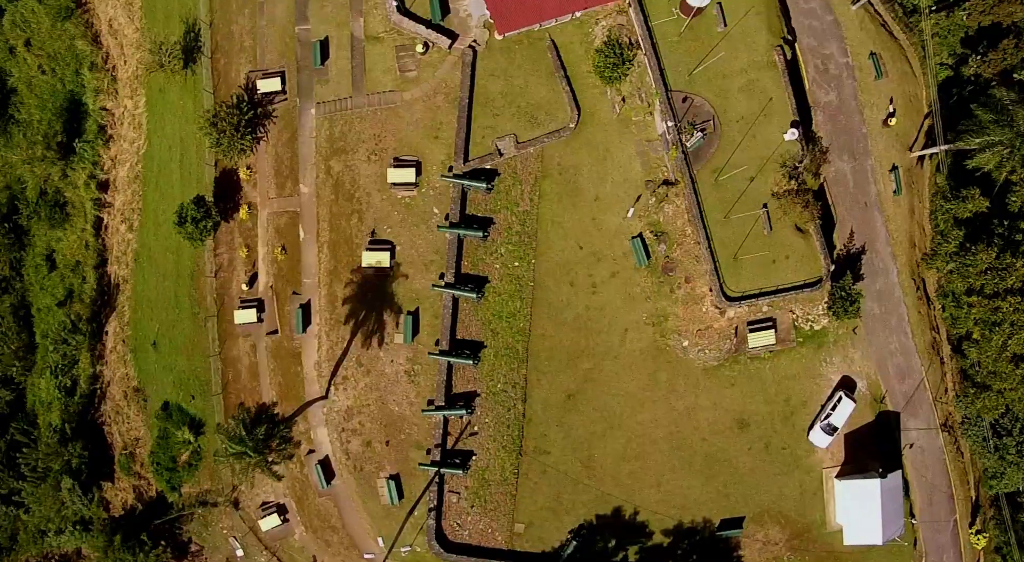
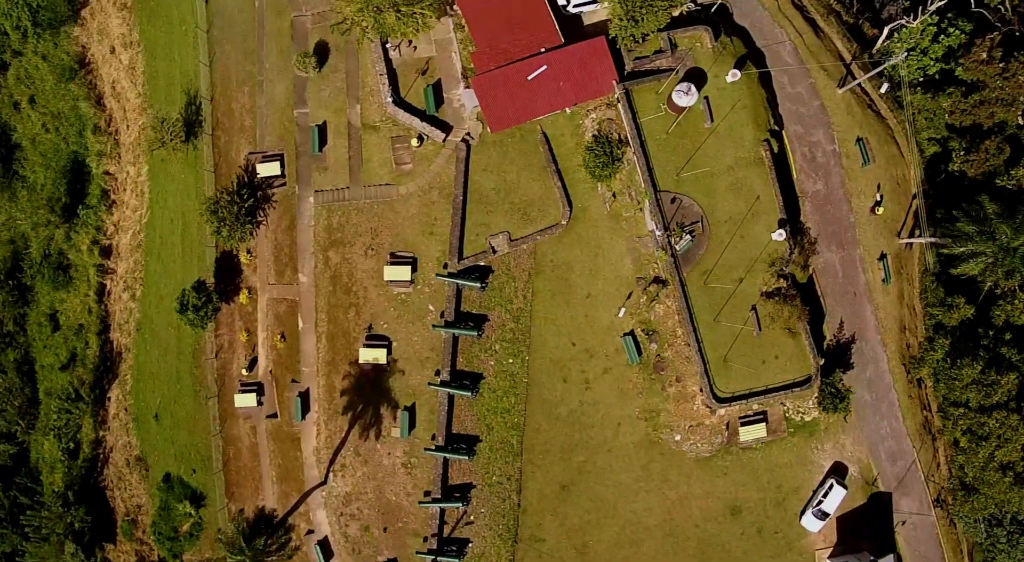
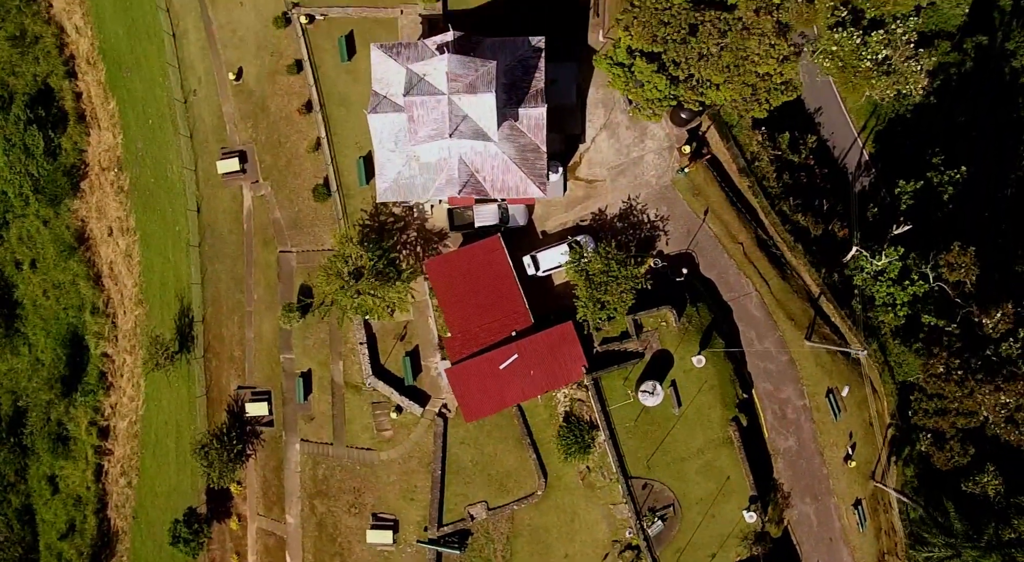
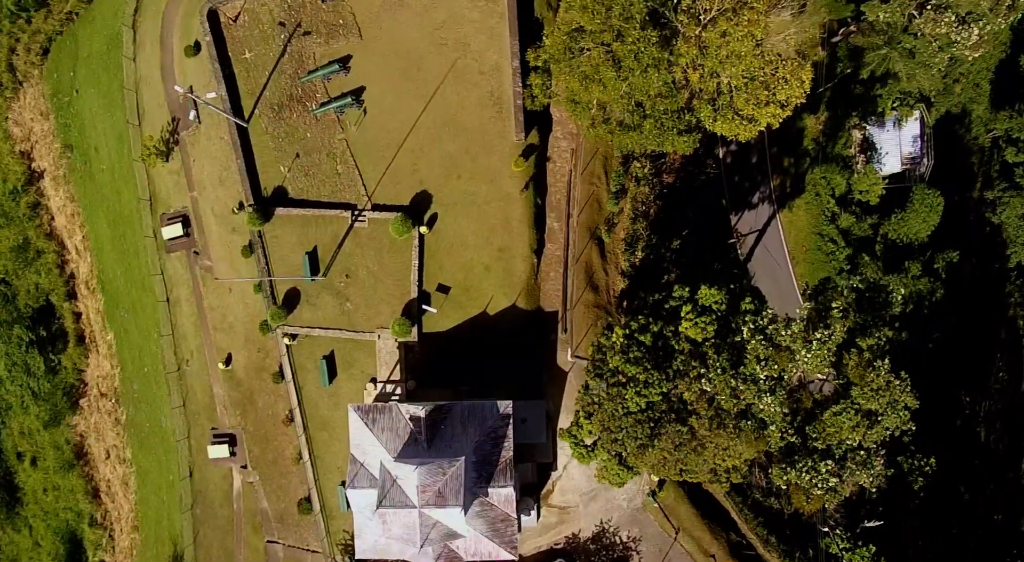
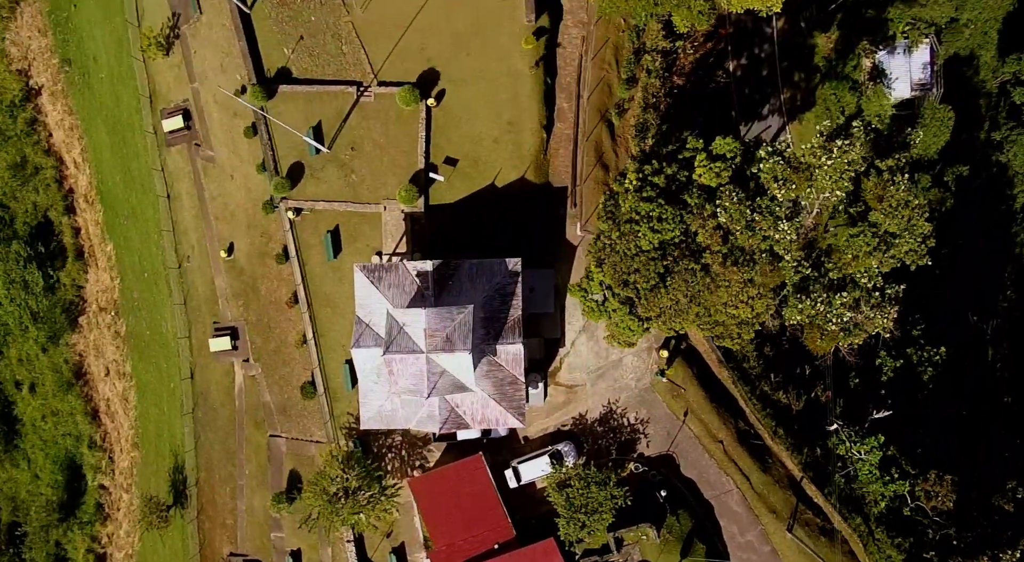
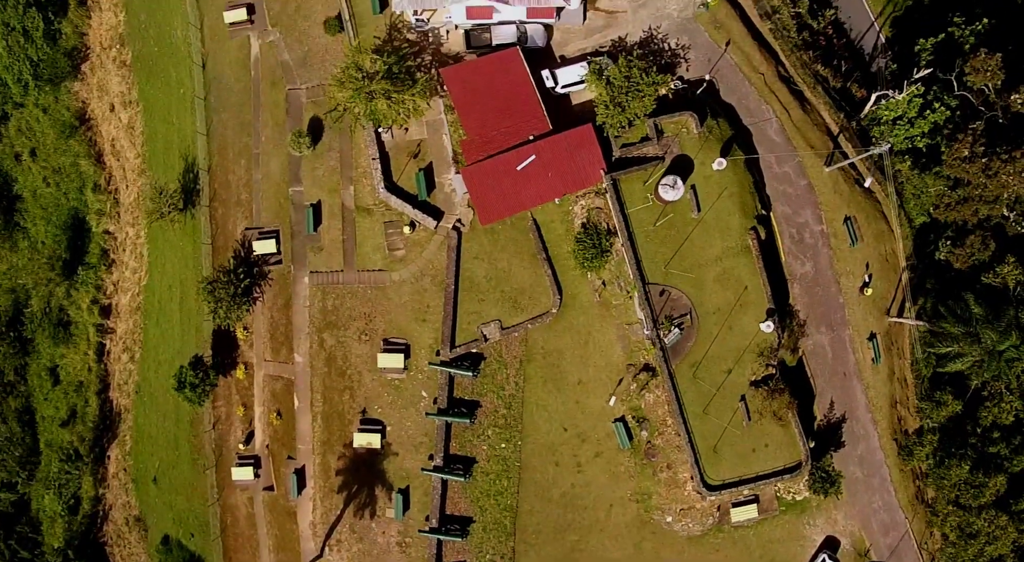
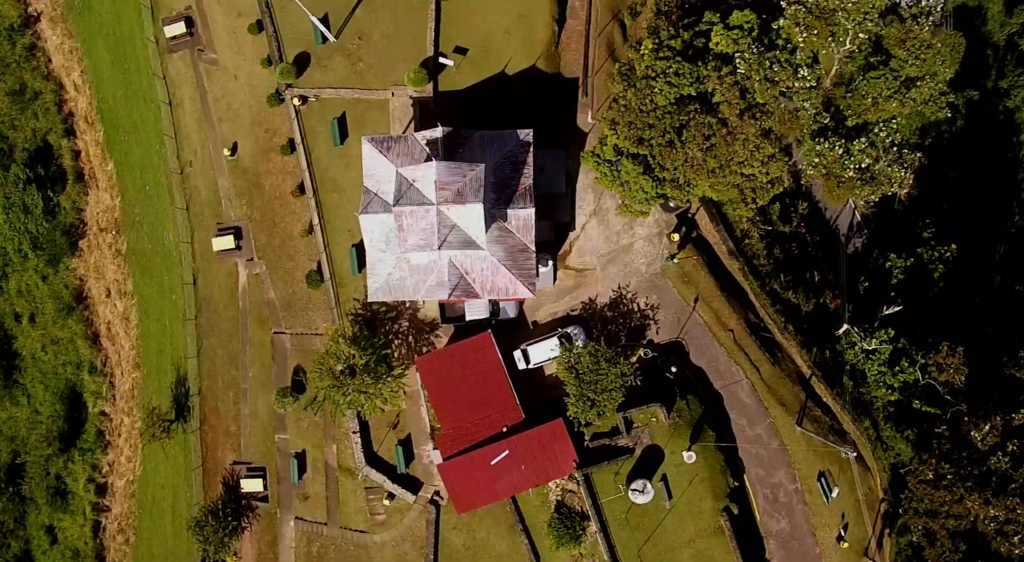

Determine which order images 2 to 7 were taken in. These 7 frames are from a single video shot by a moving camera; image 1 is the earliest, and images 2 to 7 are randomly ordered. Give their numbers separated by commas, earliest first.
2, 6, 3, 7, 5, 4
